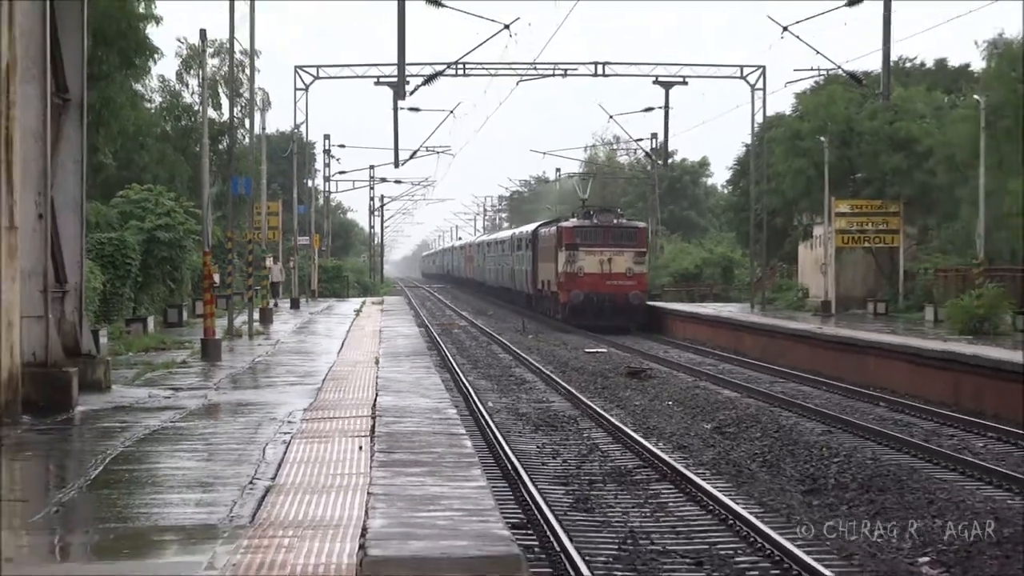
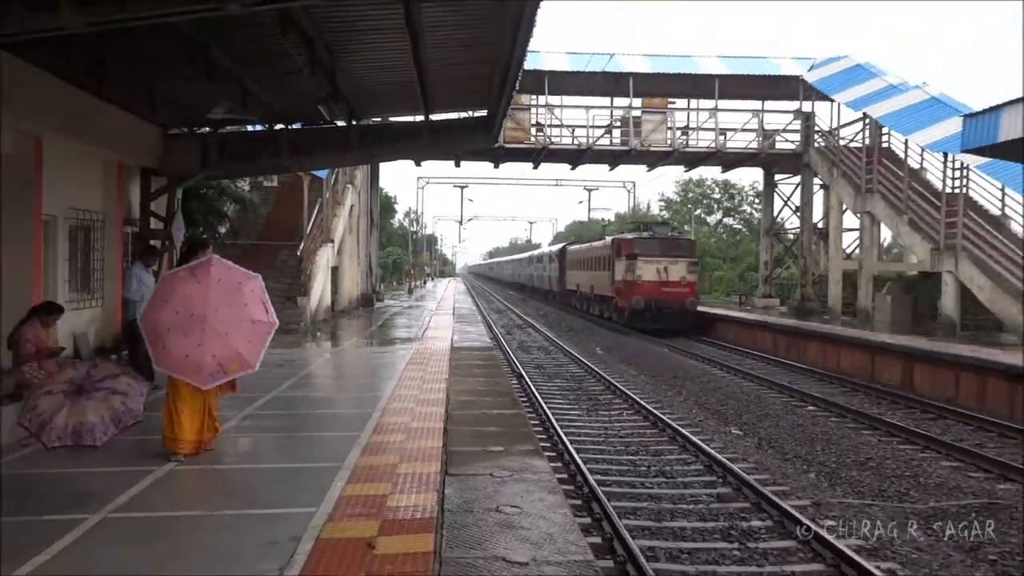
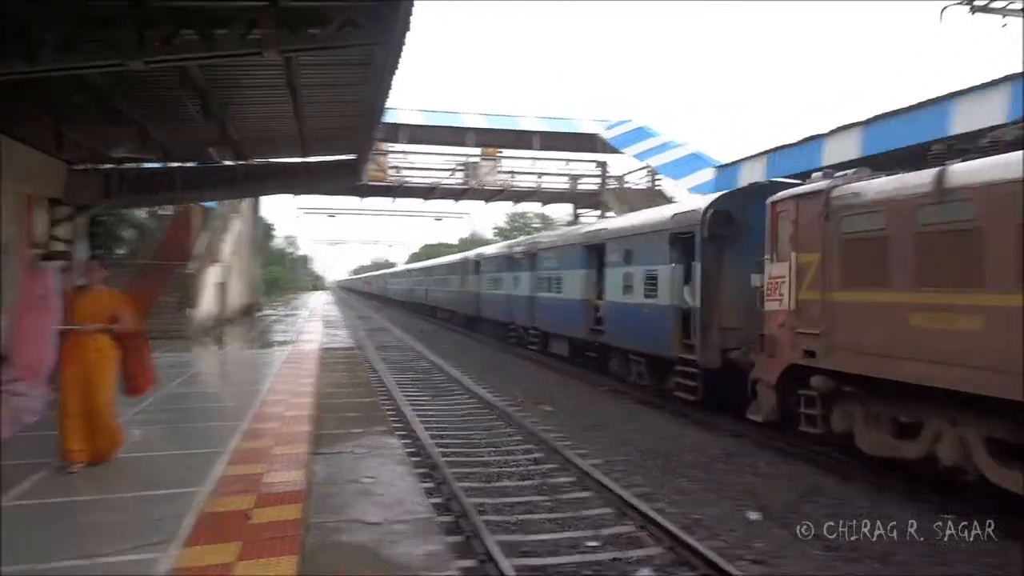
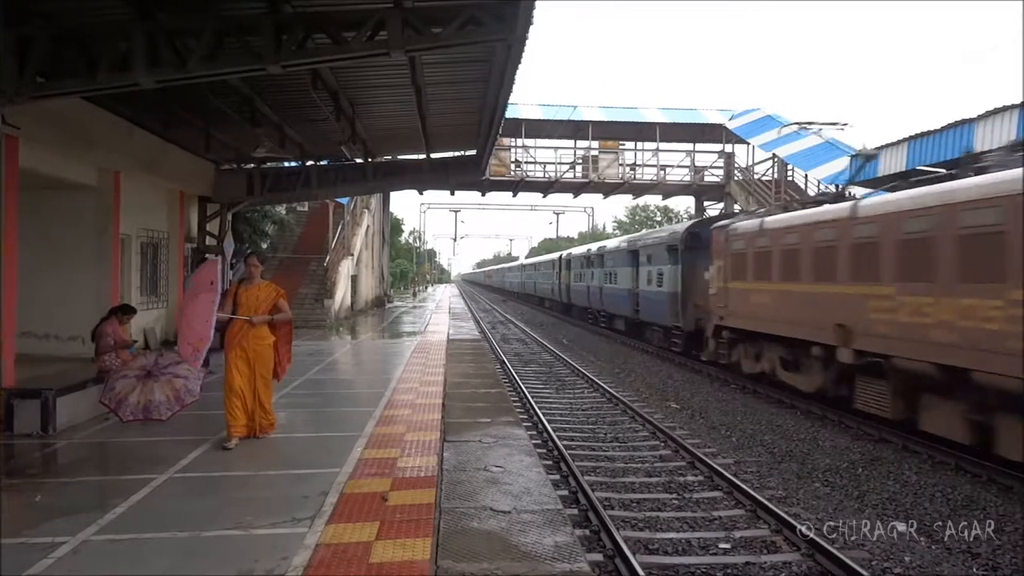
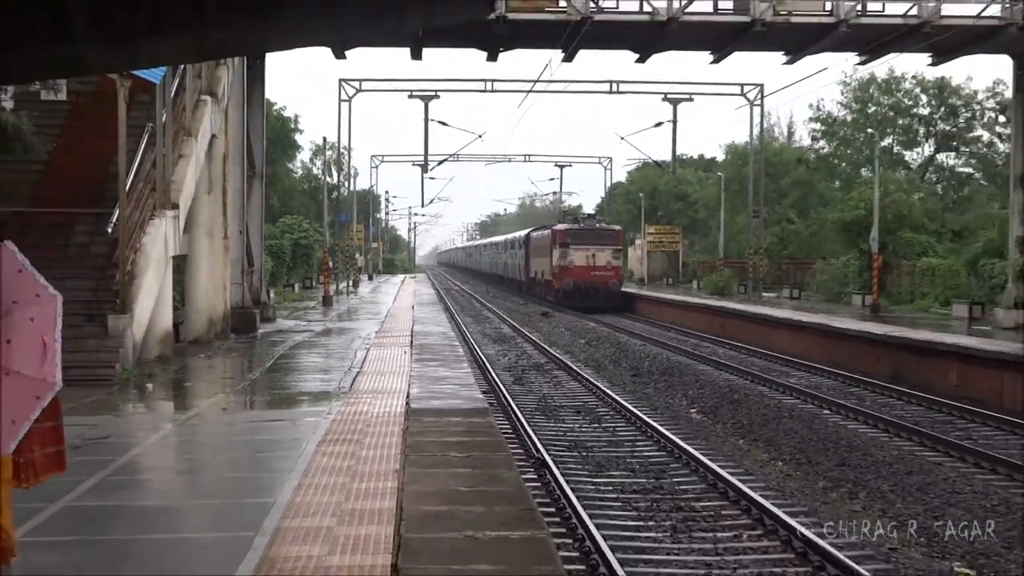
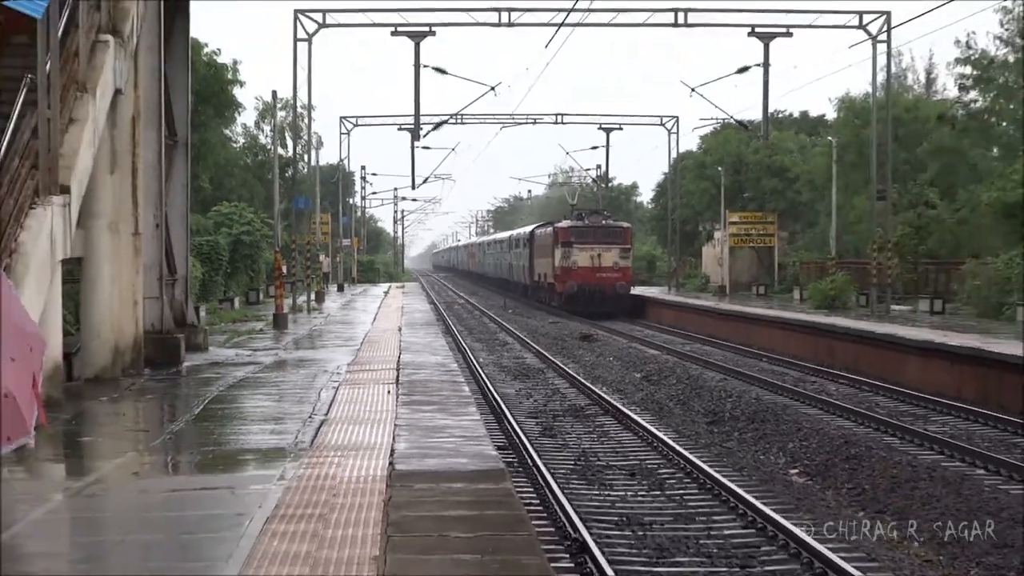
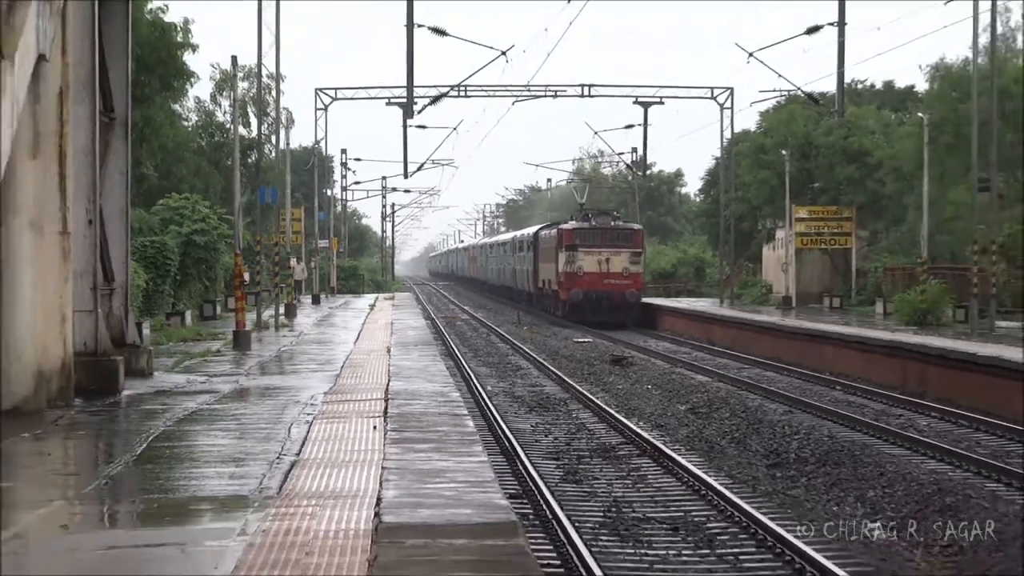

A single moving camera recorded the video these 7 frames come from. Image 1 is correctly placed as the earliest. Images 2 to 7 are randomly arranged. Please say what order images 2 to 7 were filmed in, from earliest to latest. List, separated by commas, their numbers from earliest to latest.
7, 6, 5, 2, 4, 3
